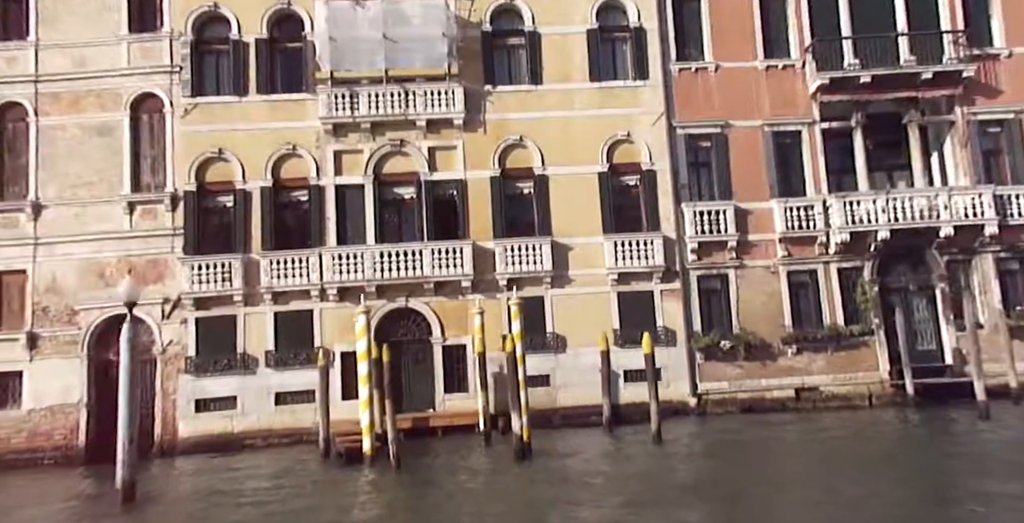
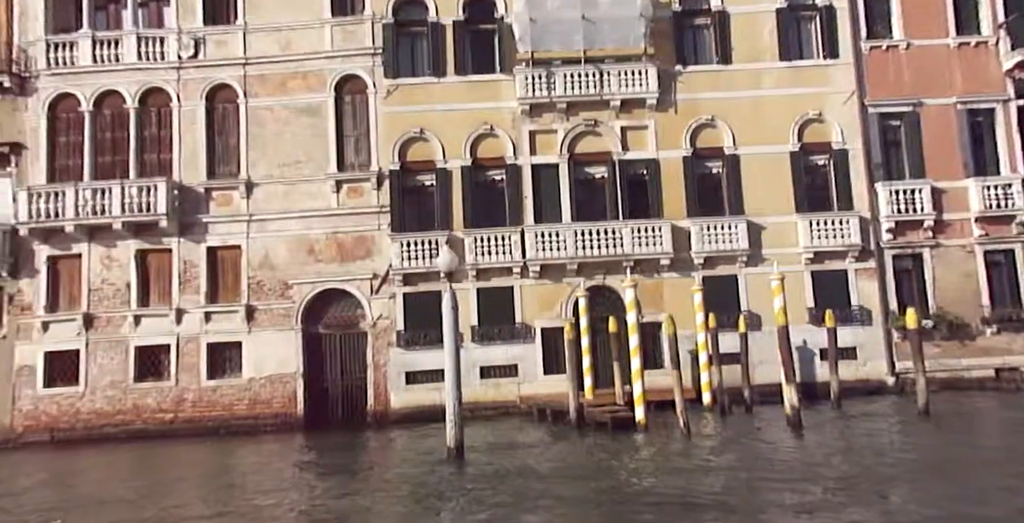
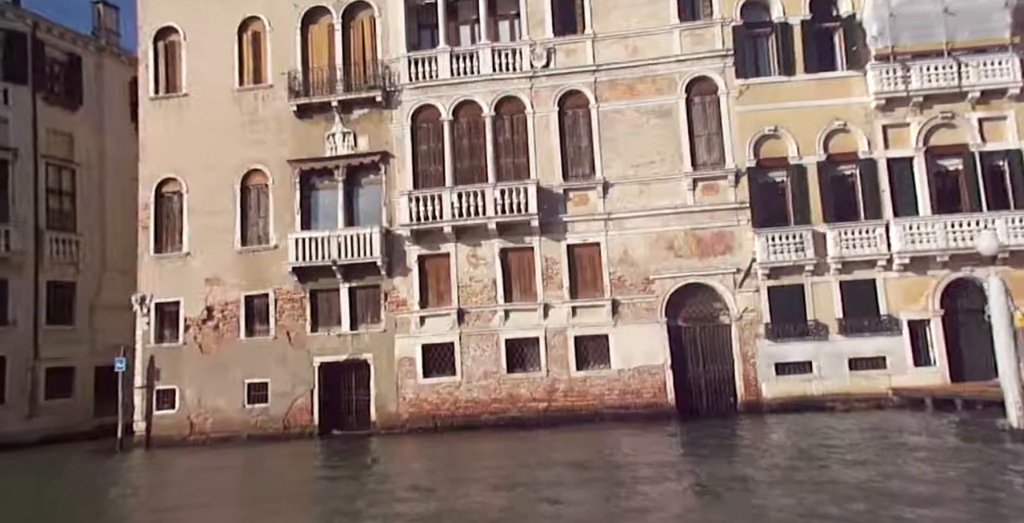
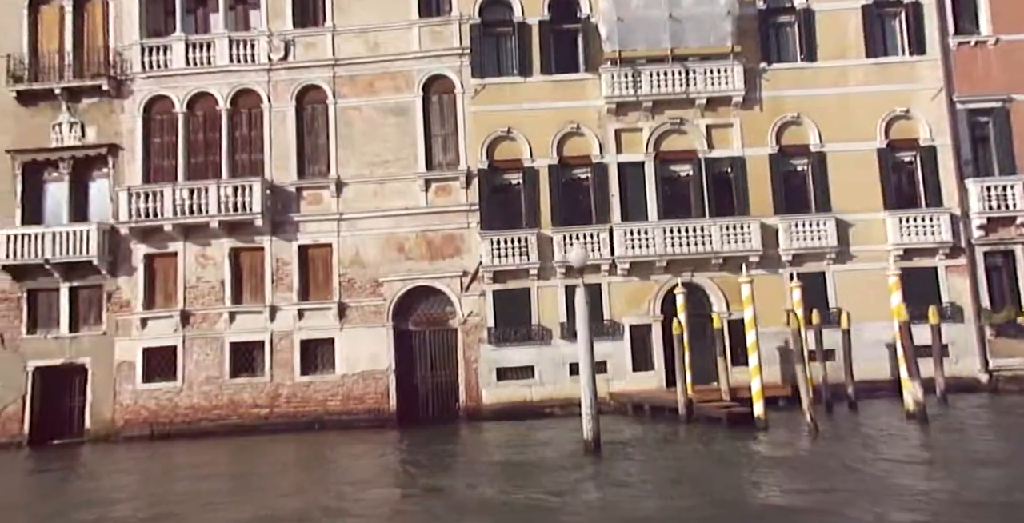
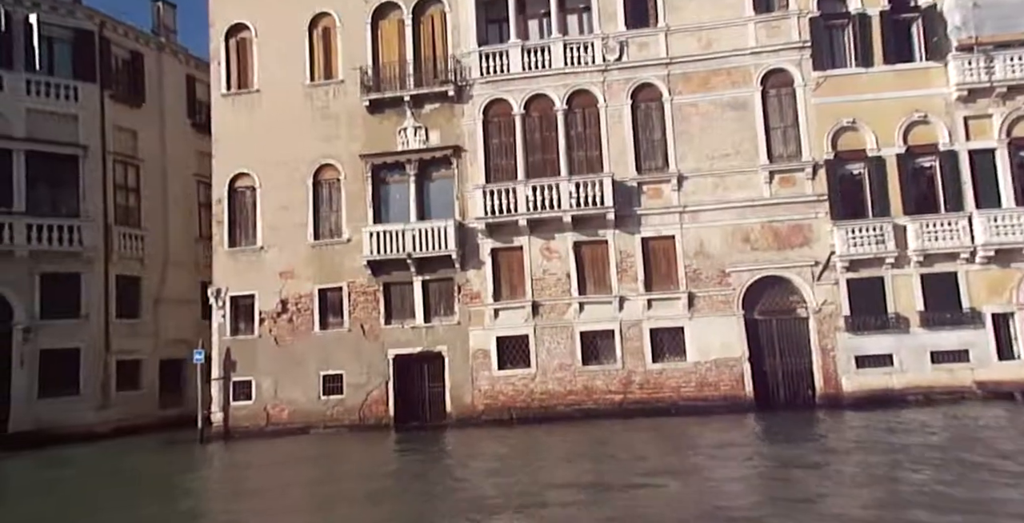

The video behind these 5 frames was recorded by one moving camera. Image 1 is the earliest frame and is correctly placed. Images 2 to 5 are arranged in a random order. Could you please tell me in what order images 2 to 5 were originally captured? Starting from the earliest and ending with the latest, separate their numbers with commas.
2, 4, 3, 5
